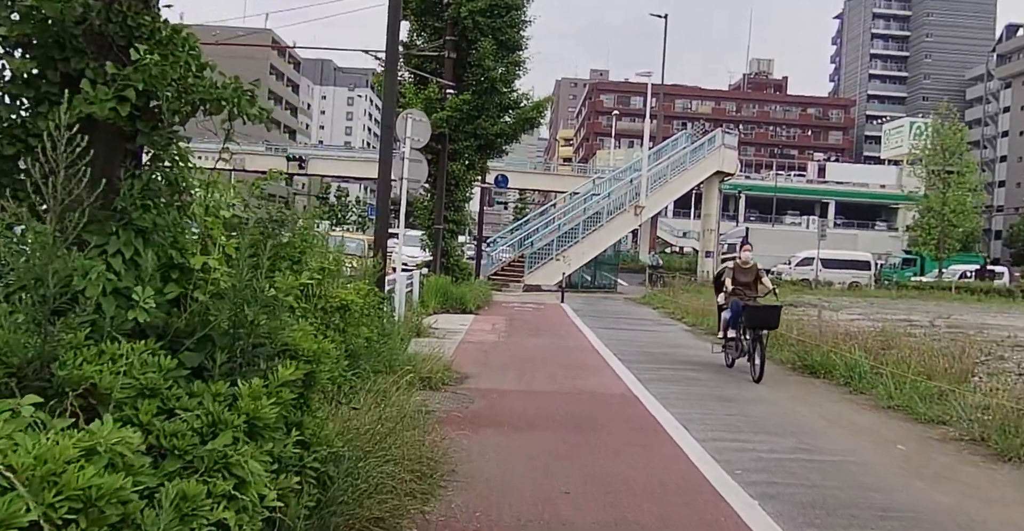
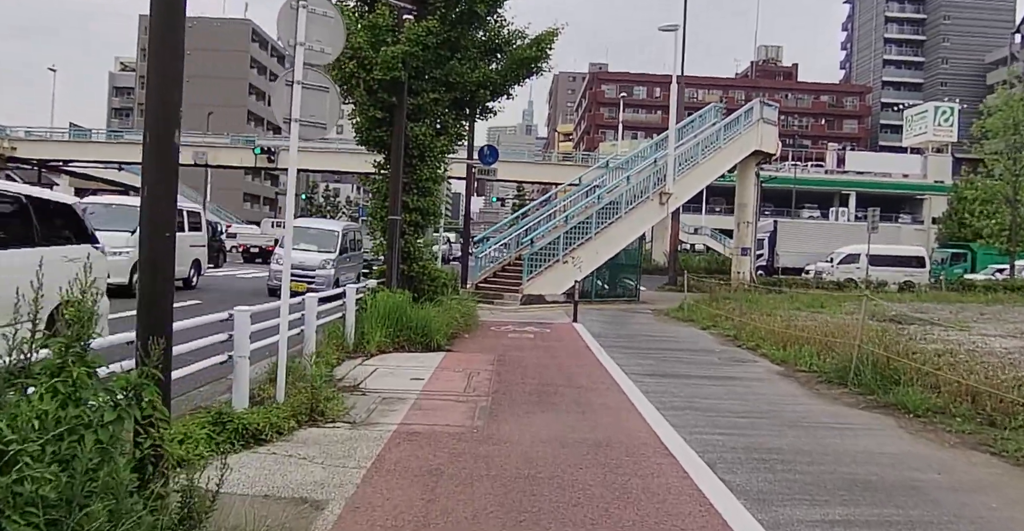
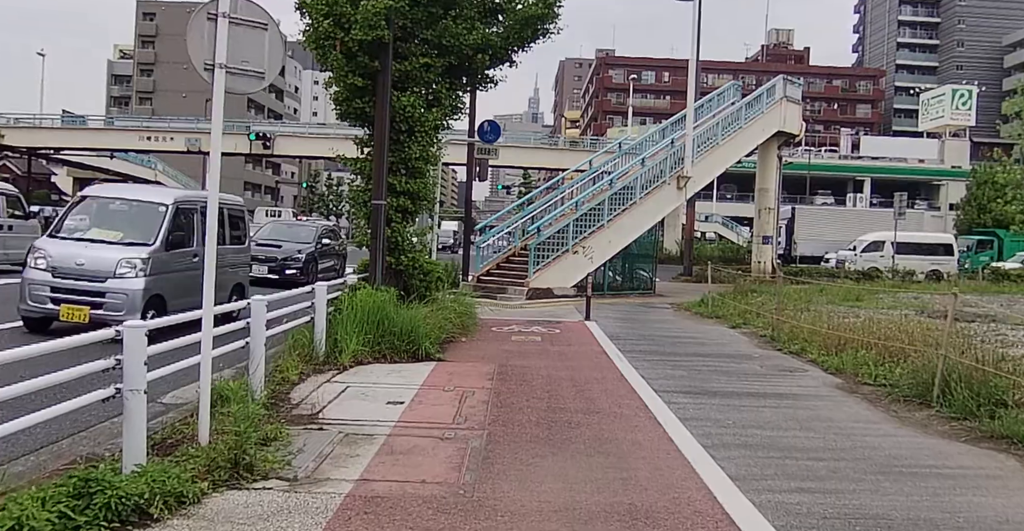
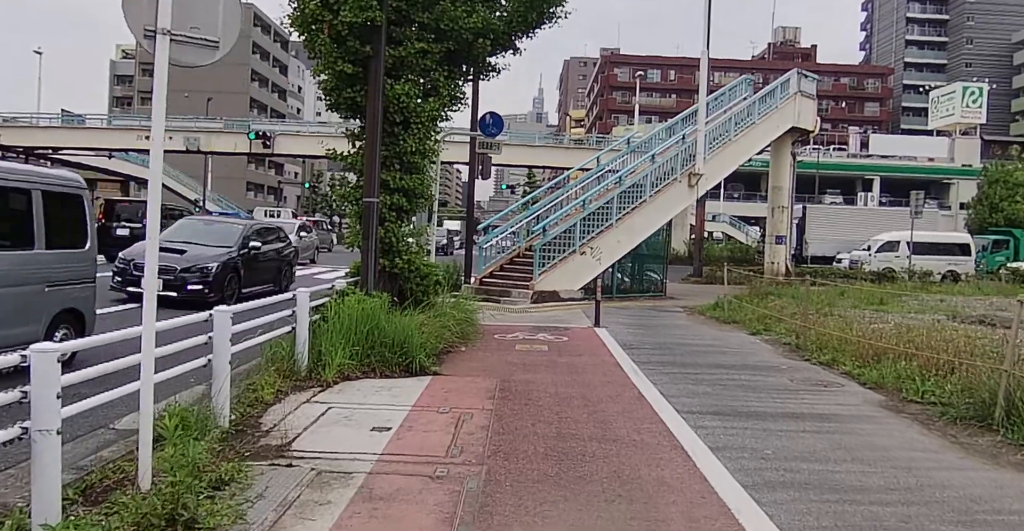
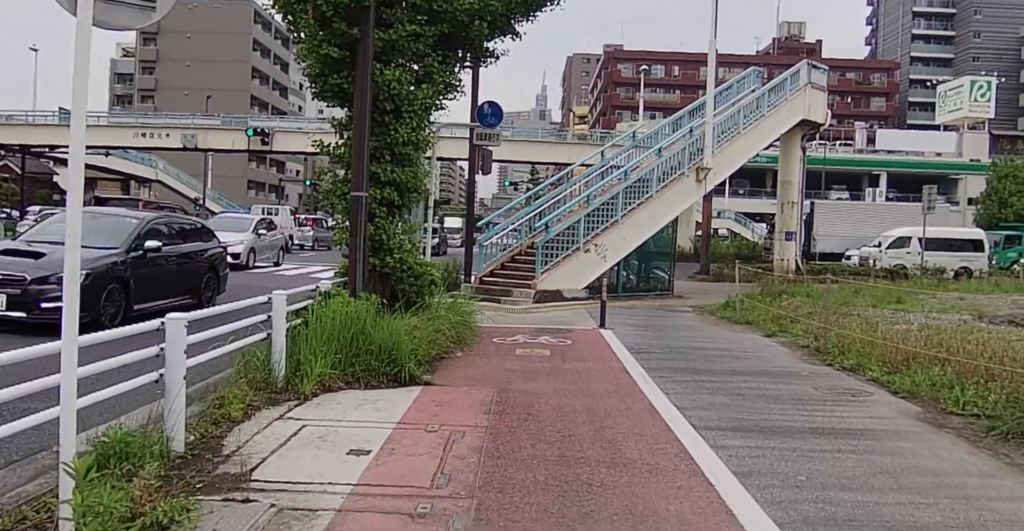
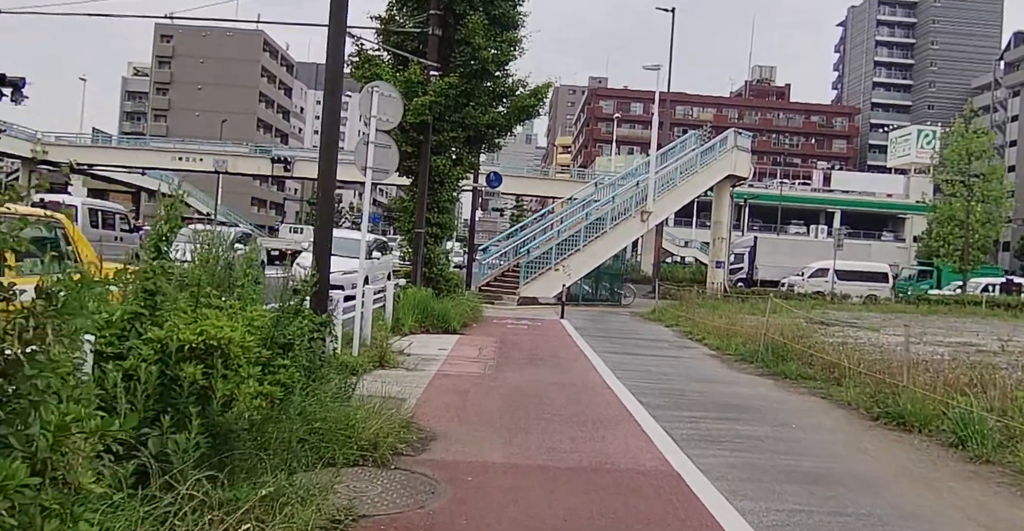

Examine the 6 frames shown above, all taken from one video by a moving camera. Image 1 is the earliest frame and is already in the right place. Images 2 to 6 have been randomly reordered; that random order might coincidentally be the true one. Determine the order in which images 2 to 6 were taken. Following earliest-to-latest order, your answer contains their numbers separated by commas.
6, 2, 3, 4, 5
